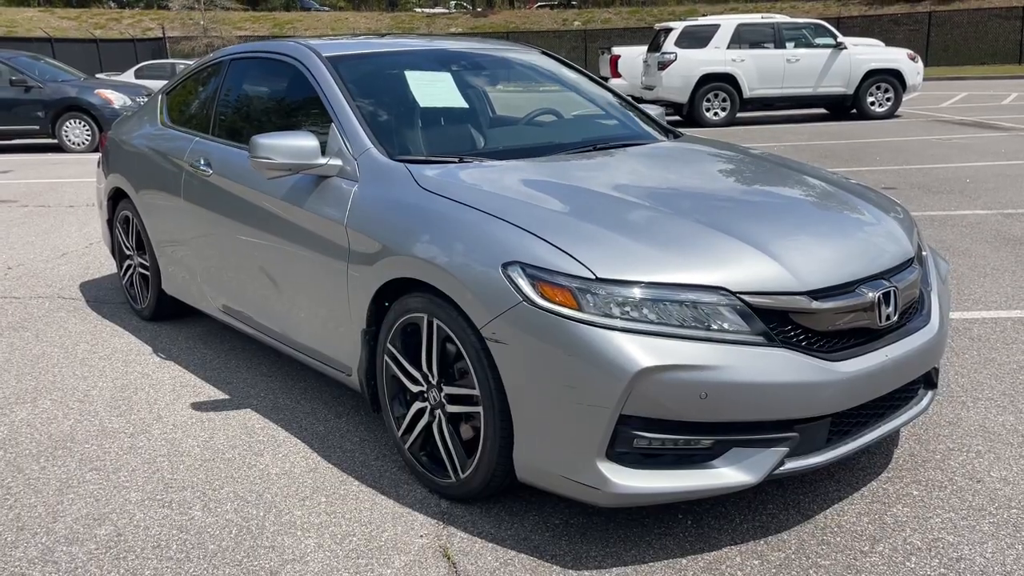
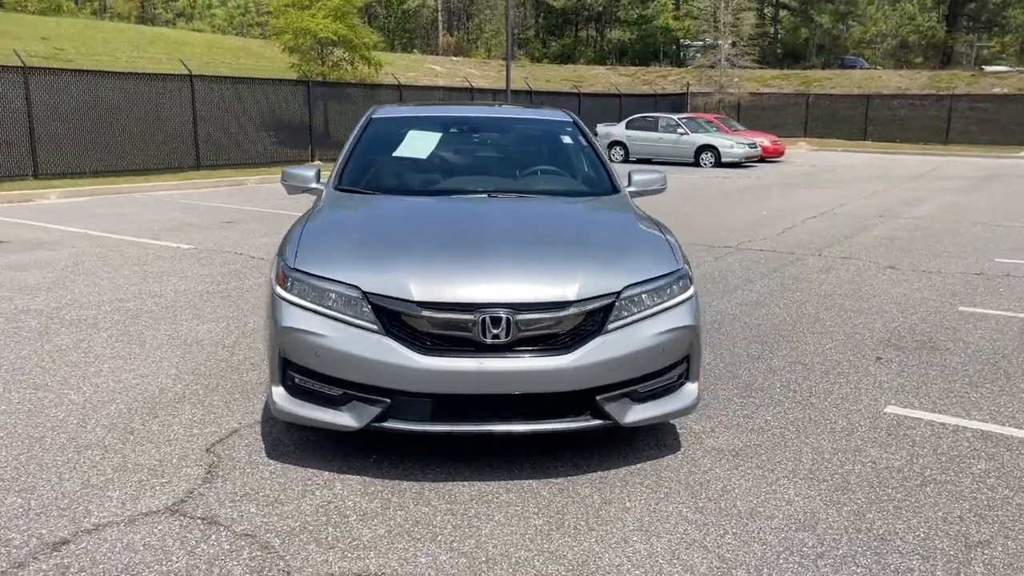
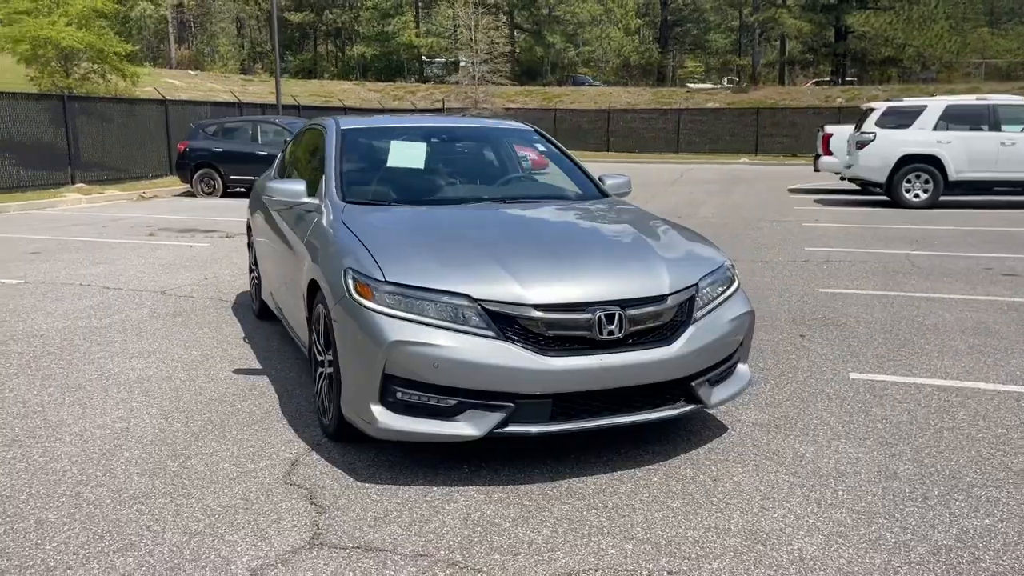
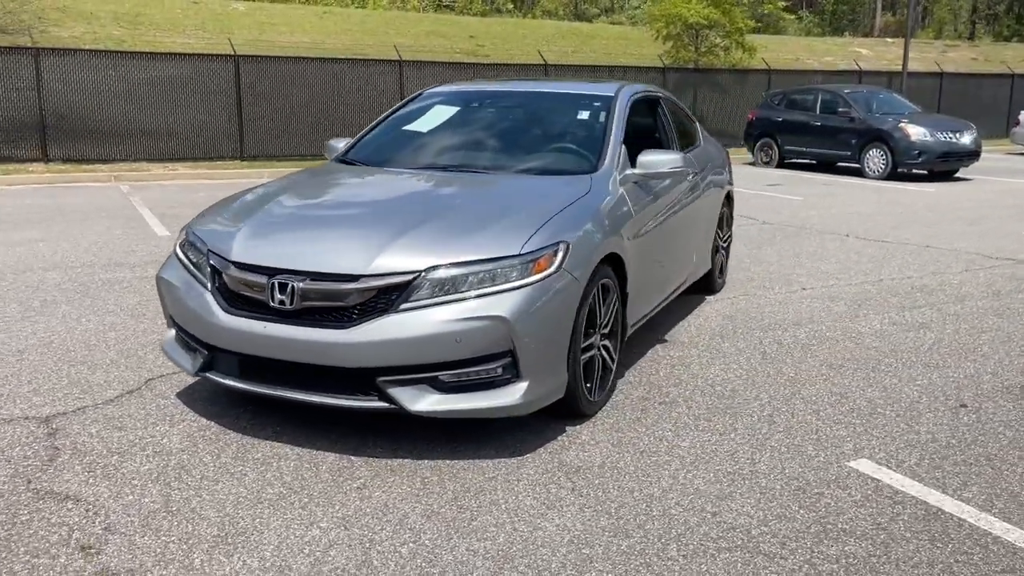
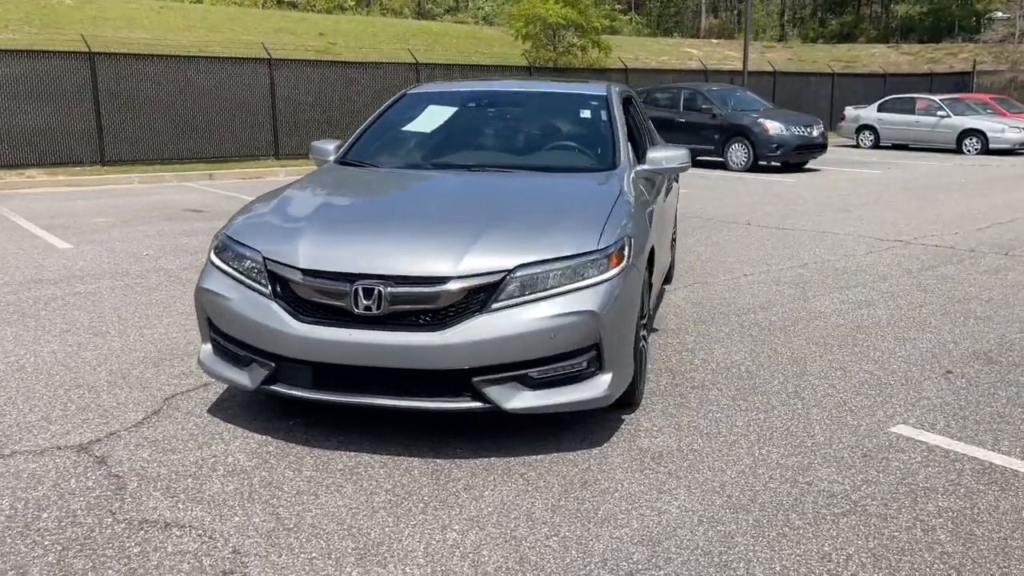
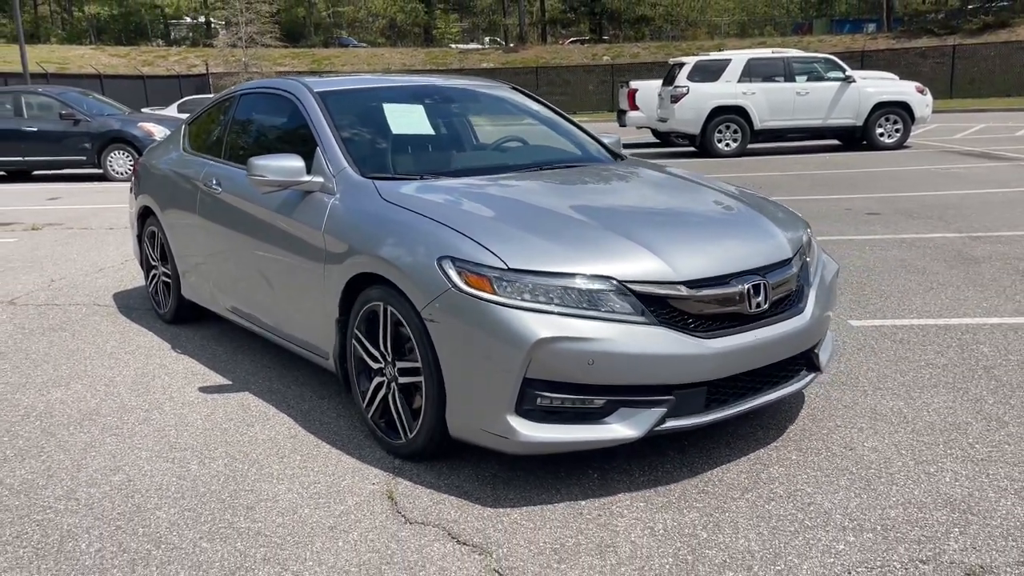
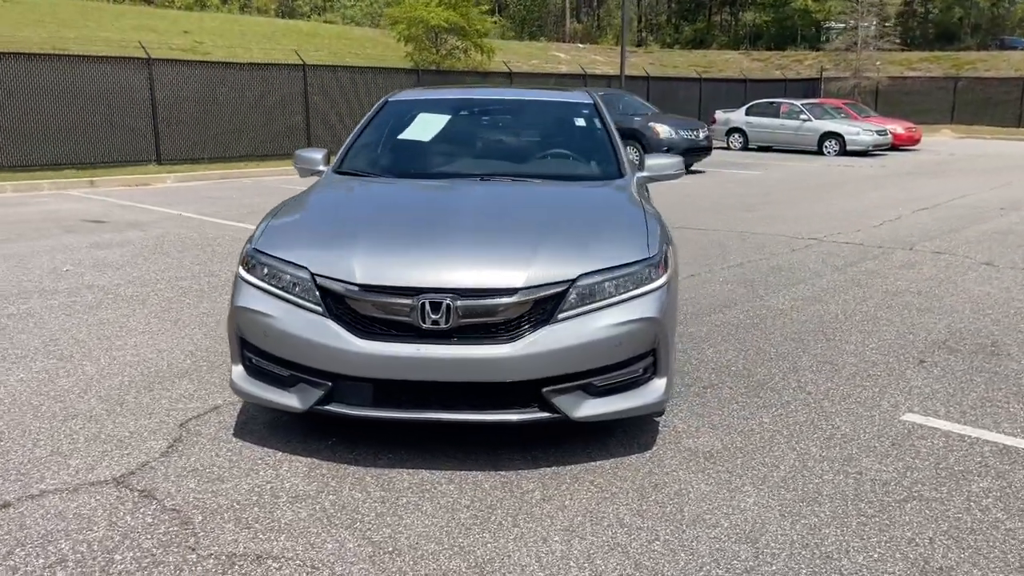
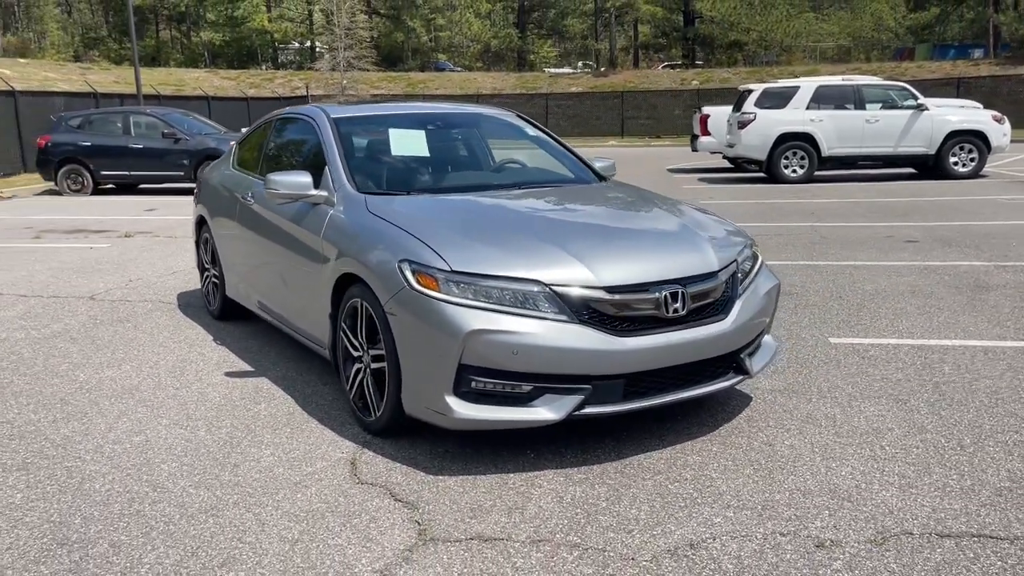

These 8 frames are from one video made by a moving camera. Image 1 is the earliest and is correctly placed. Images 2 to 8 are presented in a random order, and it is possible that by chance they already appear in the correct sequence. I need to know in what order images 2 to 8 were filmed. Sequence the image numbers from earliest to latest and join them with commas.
6, 8, 3, 2, 7, 5, 4
